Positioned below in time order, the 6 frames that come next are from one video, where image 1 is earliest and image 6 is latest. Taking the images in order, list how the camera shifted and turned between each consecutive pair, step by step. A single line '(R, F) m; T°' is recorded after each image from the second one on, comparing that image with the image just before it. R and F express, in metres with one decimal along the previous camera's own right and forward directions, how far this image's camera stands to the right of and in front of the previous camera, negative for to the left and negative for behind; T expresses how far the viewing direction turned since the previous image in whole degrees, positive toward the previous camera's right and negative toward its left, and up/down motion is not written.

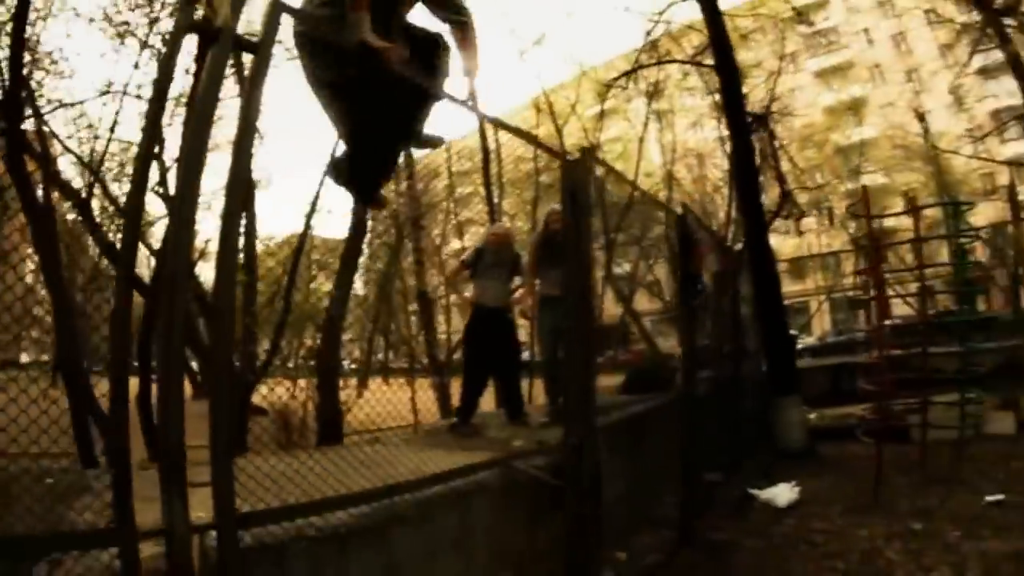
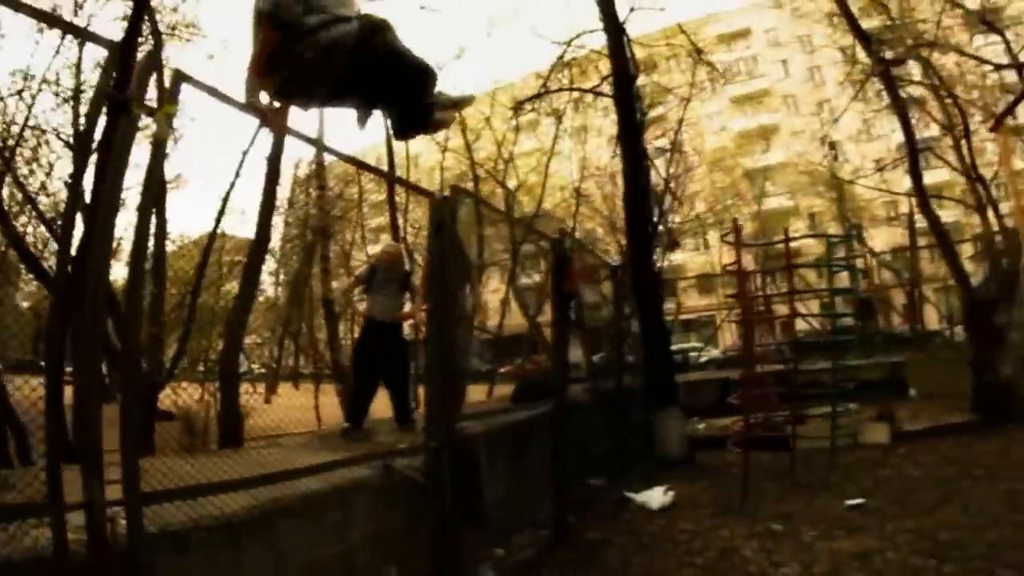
(+0.3, -0.2) m; +3°
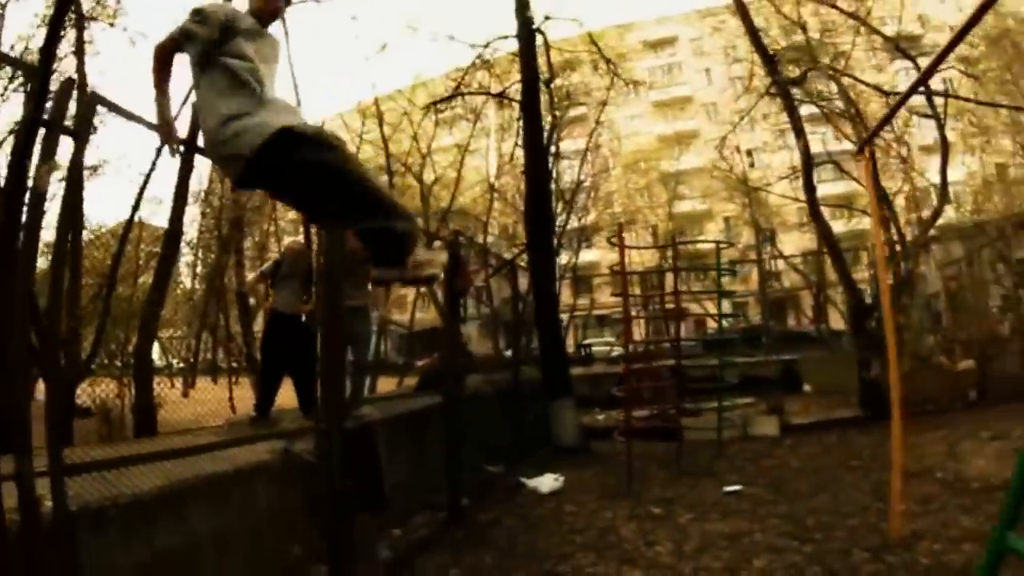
(+0.2, -0.3) m; +4°
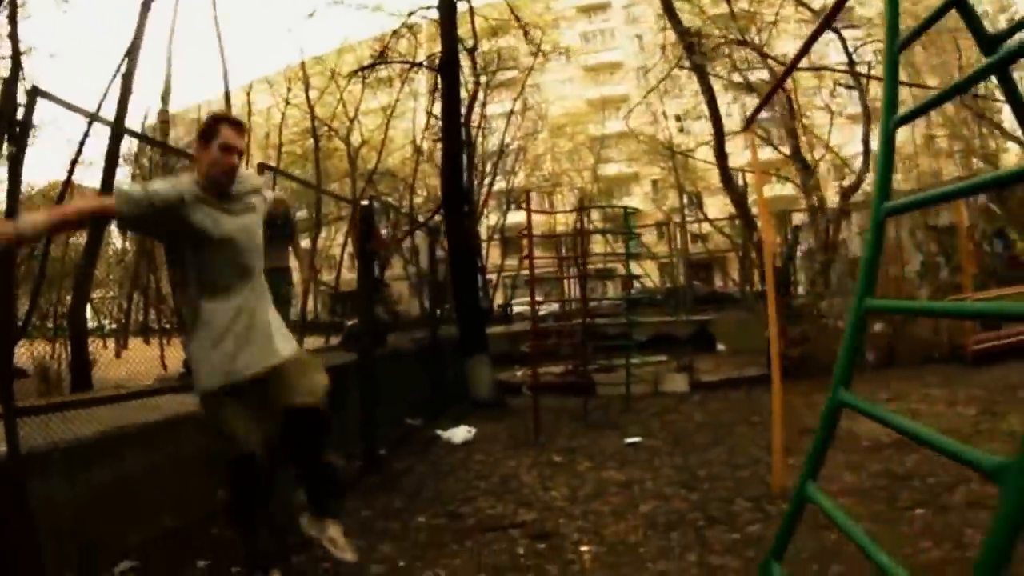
(+0.2, -0.4) m; +3°
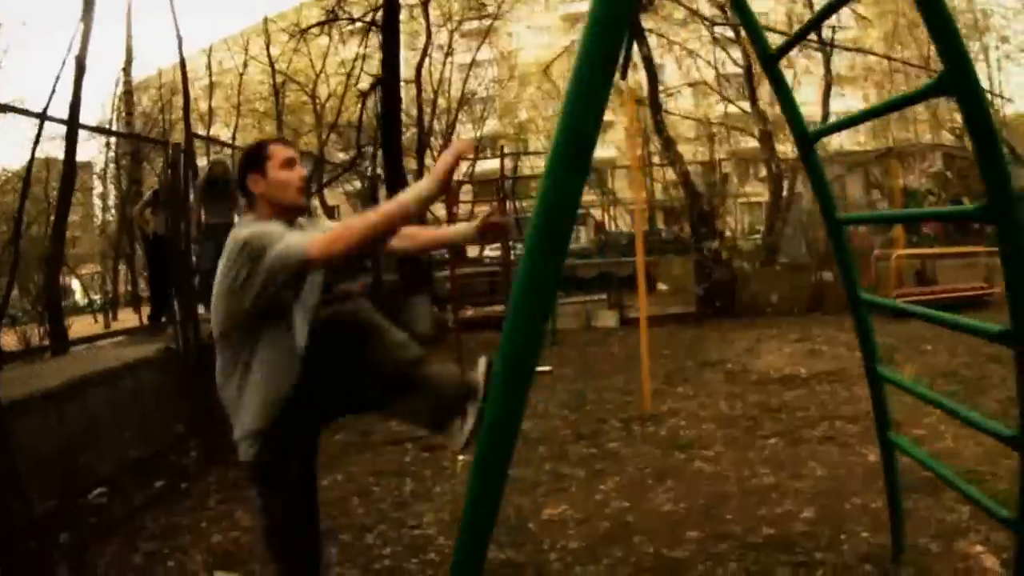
(+1.5, -0.4) m; -10°
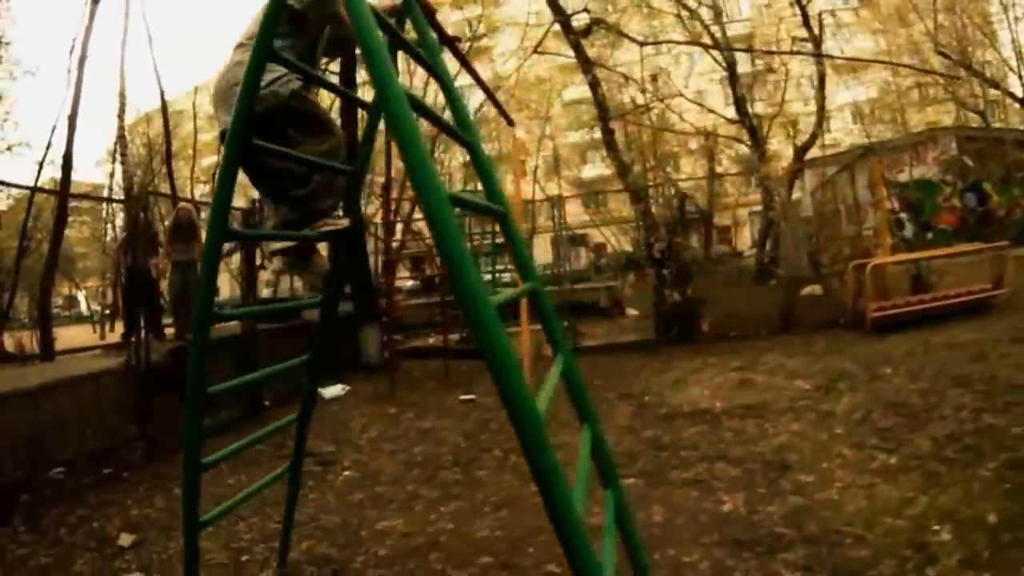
(+2.4, +0.7) m; -20°
